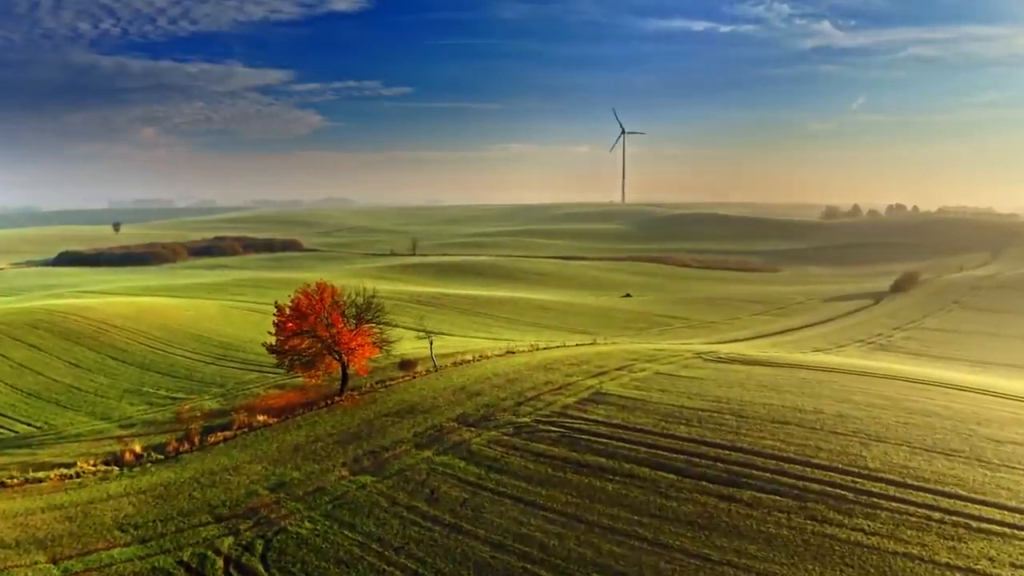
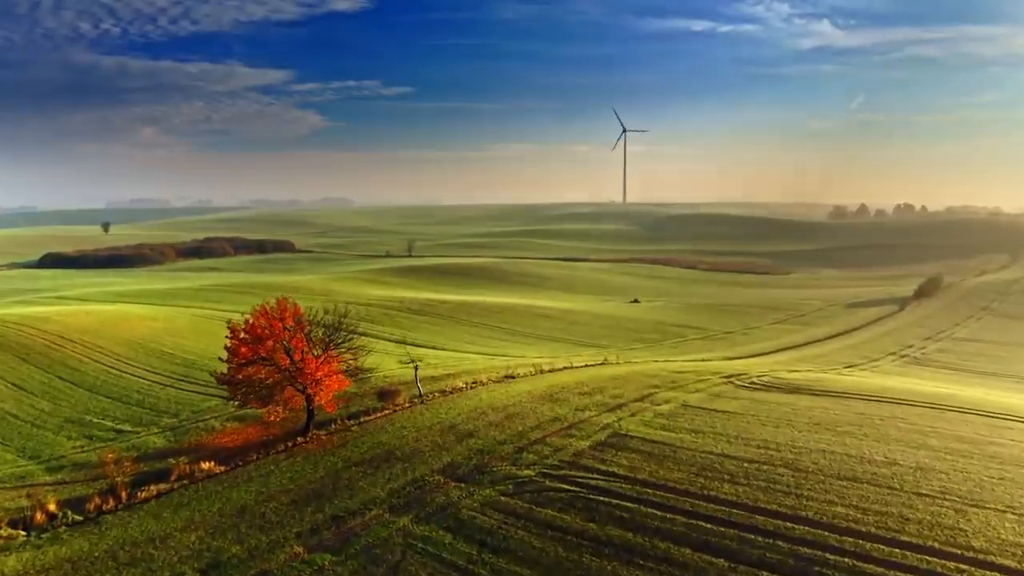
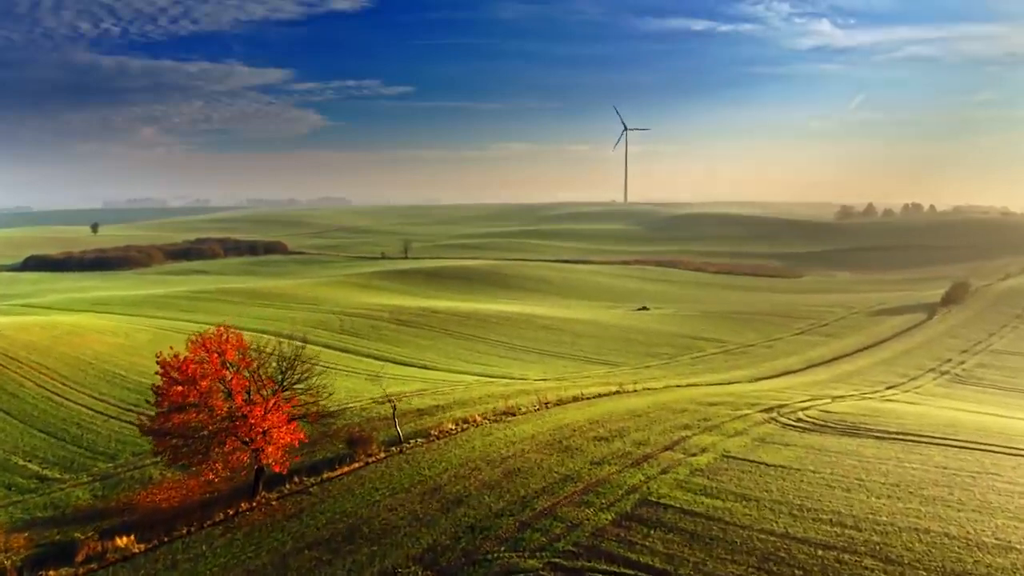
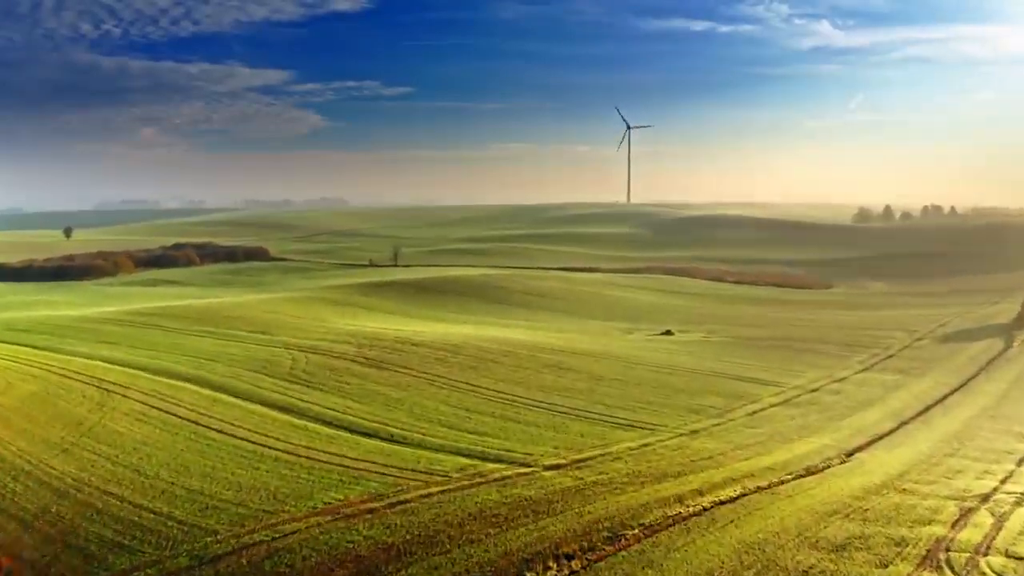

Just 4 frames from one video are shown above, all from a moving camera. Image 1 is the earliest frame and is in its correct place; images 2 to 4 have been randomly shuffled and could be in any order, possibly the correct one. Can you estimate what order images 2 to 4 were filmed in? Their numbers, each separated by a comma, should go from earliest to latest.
2, 3, 4
